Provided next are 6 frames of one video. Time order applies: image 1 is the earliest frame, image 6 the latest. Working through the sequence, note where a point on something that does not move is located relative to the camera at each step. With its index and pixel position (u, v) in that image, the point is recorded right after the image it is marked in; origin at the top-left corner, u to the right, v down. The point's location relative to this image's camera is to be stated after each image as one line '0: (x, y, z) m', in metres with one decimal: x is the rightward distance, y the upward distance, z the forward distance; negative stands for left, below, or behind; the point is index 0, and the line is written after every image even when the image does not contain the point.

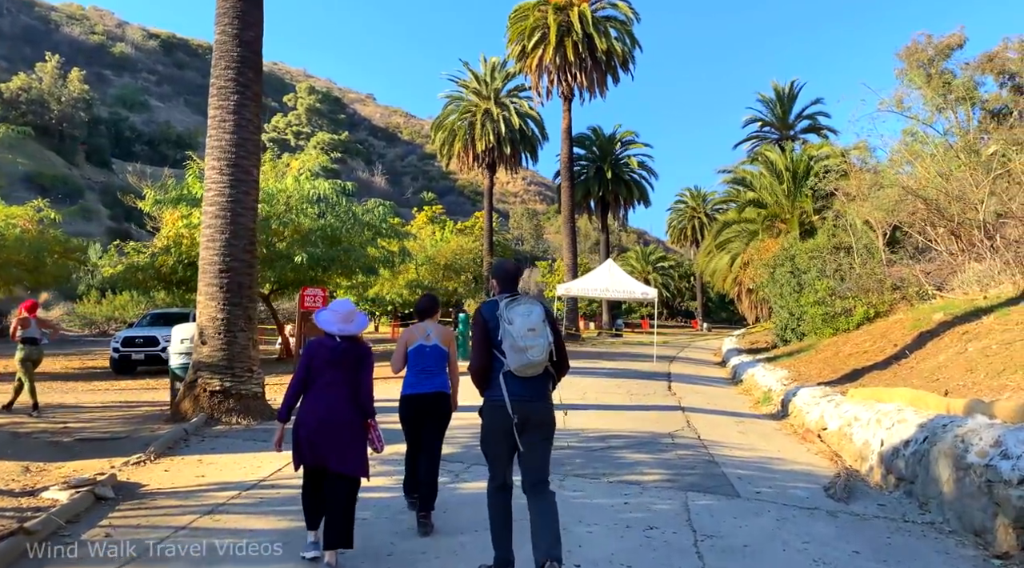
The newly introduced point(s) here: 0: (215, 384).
0: (-3.6, -1.2, +9.5) m
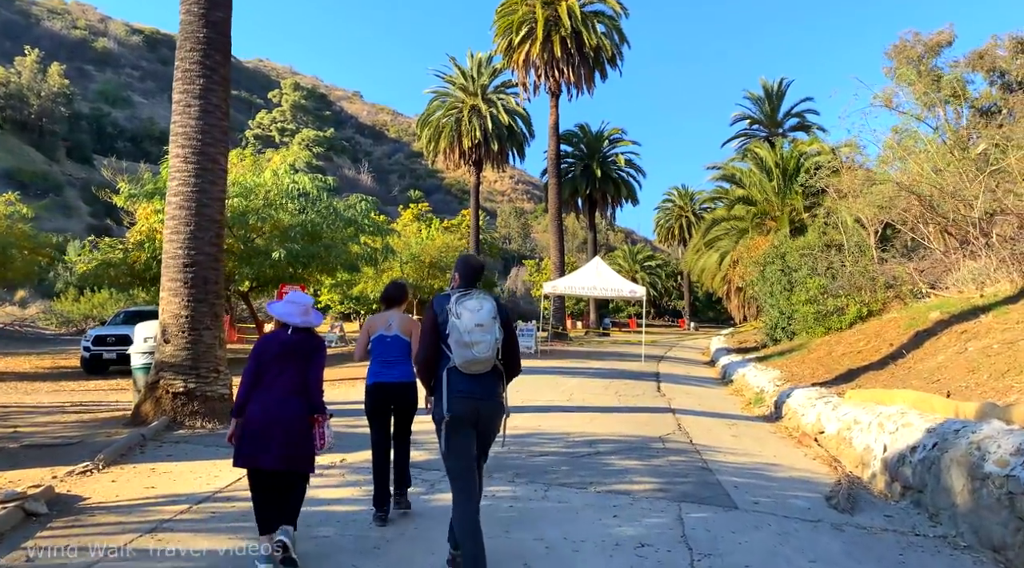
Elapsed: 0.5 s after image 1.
0: (-3.8, -1.2, +9.0) m
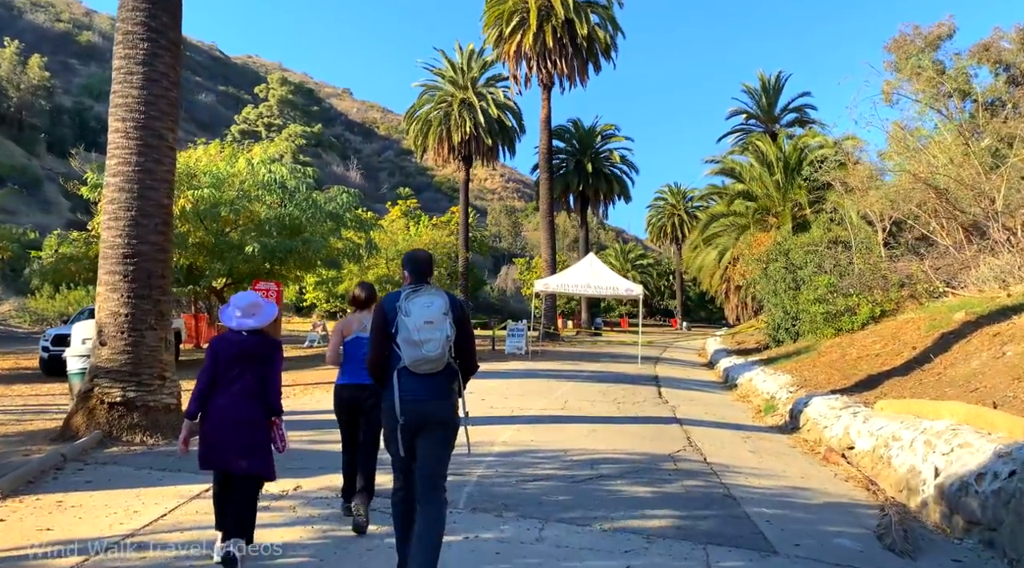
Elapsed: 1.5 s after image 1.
0: (-3.9, -1.1, +7.8) m
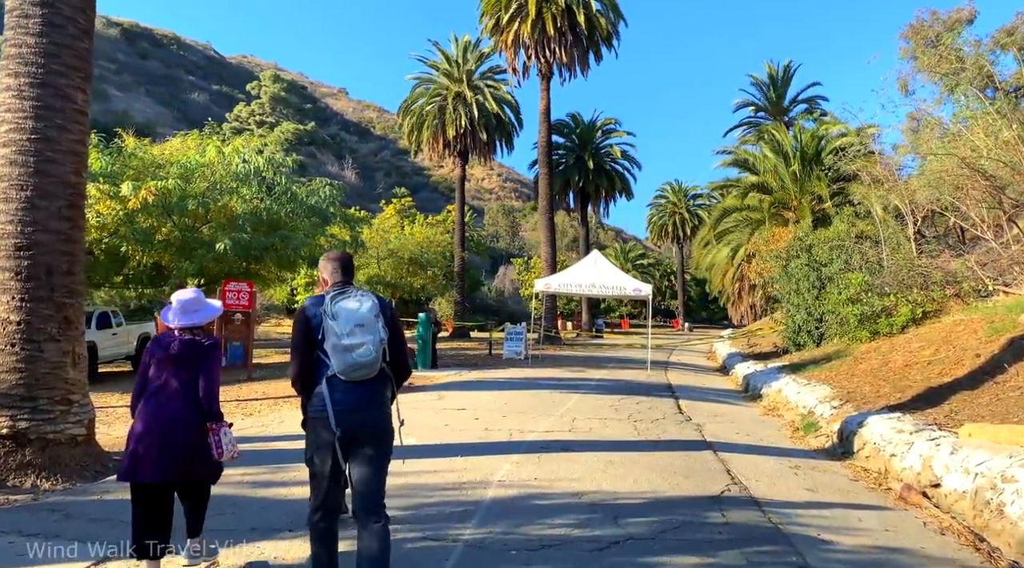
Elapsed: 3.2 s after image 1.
0: (-3.9, -1.1, +6.1) m
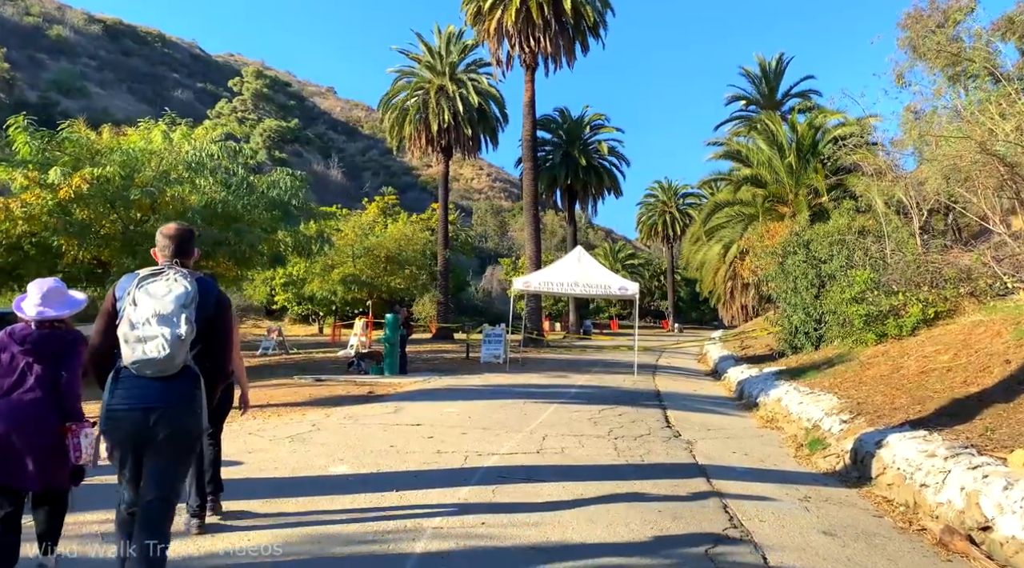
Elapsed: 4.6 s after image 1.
0: (-4.3, -1.0, +4.6) m
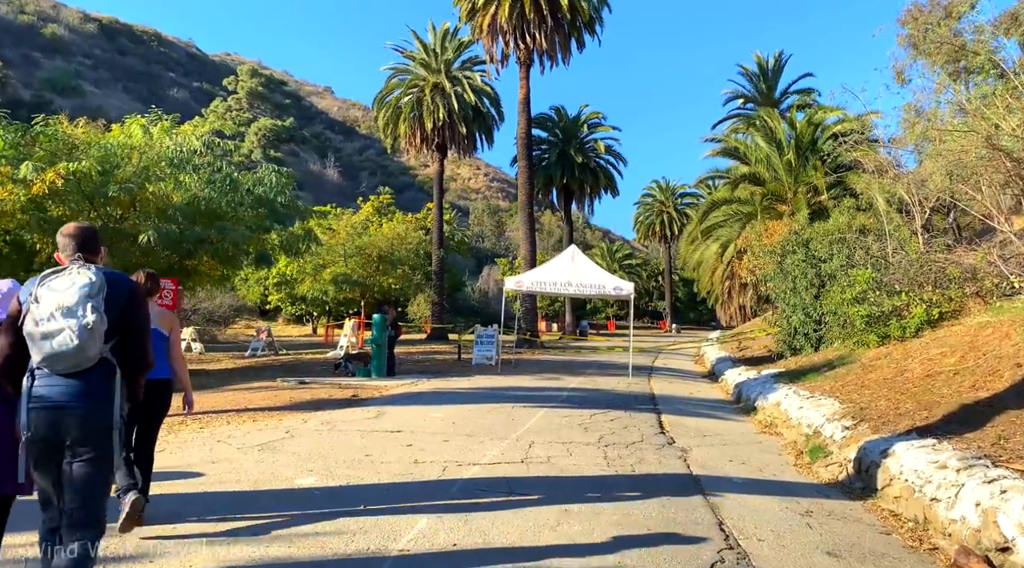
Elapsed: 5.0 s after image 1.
0: (-4.5, -1.0, +4.1) m
